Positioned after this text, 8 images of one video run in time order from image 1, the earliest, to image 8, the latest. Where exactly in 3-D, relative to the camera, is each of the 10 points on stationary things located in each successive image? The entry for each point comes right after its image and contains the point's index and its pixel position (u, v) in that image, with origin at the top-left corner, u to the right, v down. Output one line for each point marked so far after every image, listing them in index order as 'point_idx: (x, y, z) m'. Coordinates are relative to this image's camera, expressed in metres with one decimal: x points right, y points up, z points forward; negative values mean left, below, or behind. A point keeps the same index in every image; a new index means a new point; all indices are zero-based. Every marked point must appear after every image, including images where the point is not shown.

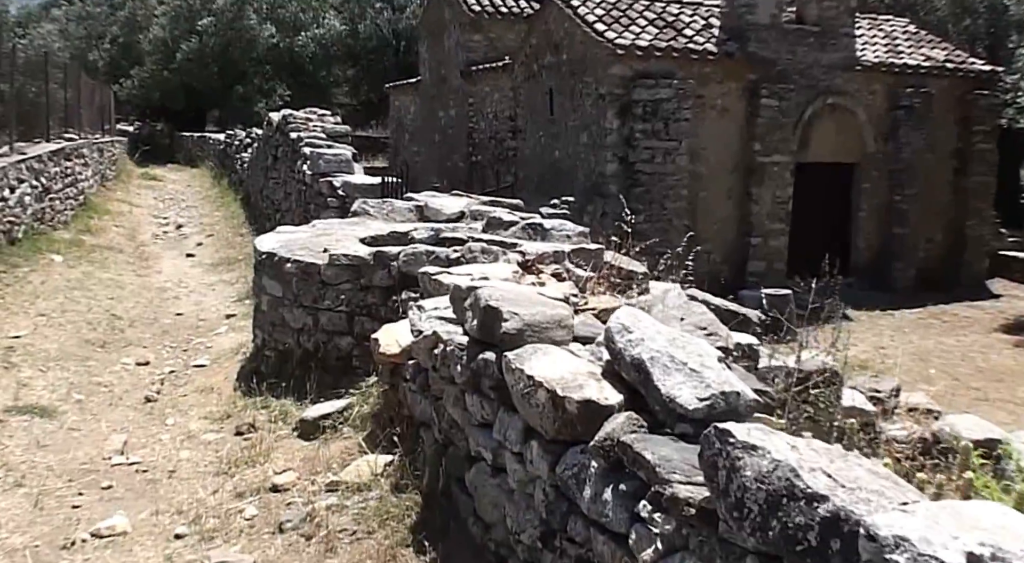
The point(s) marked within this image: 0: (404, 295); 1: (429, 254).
0: (-0.6, -0.1, +4.7) m
1: (-0.5, +0.2, +4.7) m
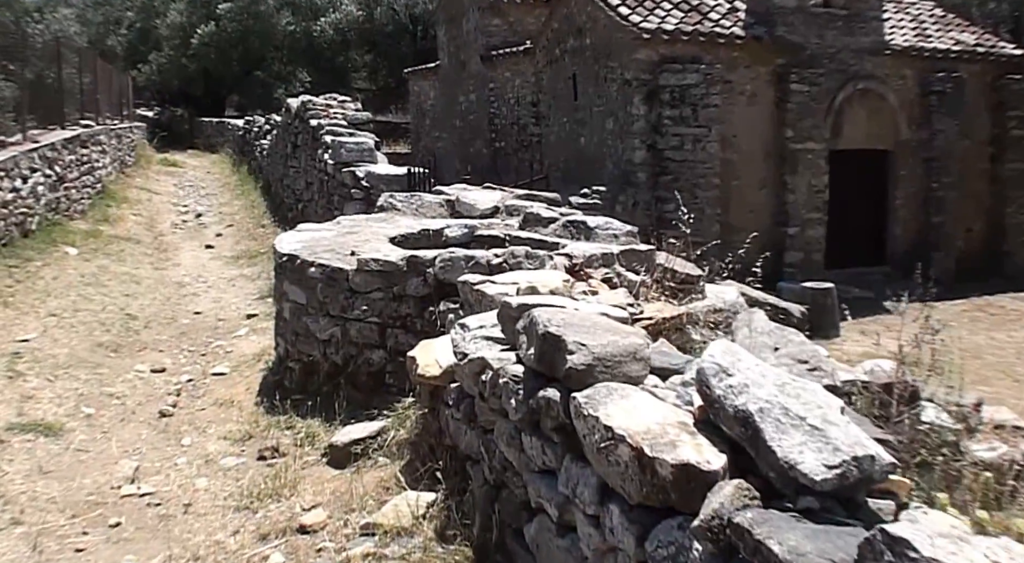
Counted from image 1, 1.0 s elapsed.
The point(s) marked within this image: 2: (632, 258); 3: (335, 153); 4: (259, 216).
0: (-0.4, -0.1, +4.2) m
1: (-0.2, +0.1, +4.2) m
2: (+0.7, +0.2, +5.3) m
3: (-2.2, +1.6, +10.6) m
4: (-4.3, +1.2, +13.9) m
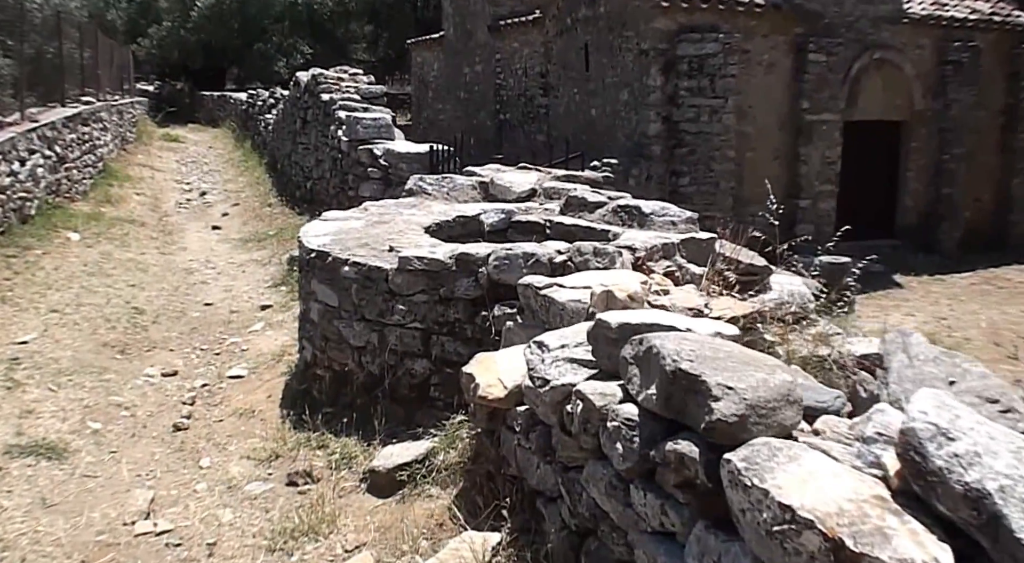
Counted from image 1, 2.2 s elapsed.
0: (-0.1, -0.1, +3.7) m
1: (+0.1, +0.1, +3.7) m
2: (+1.0, +0.2, +4.7) m
3: (-1.9, +1.8, +10.0) m
4: (-4.0, +1.4, +13.4) m
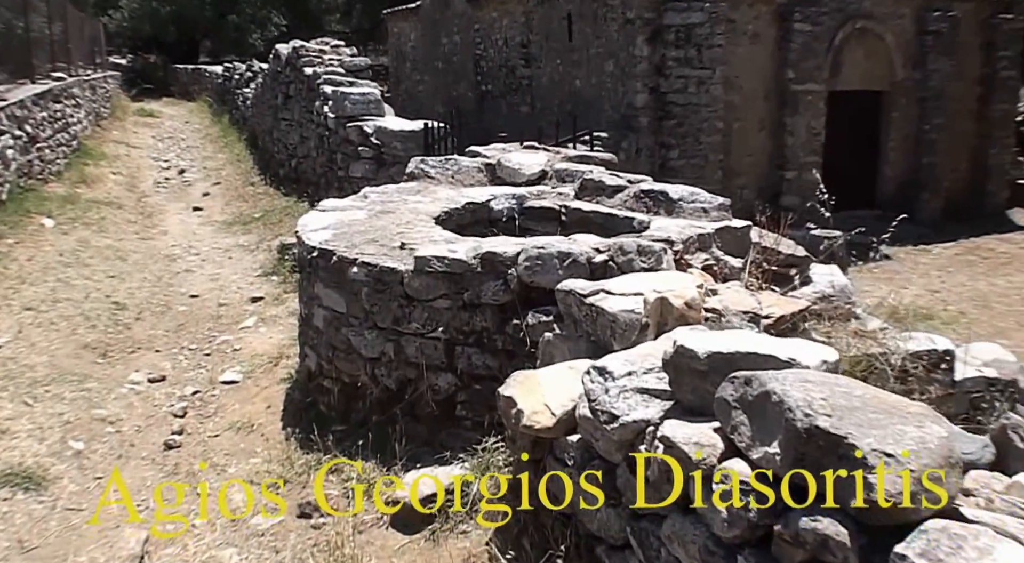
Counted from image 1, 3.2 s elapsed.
0: (+0.1, -0.1, +3.3) m
1: (+0.2, +0.1, +3.3) m
2: (+1.1, +0.2, +4.3) m
3: (-2.0, +2.0, +9.5) m
4: (-4.0, +1.7, +12.8) m
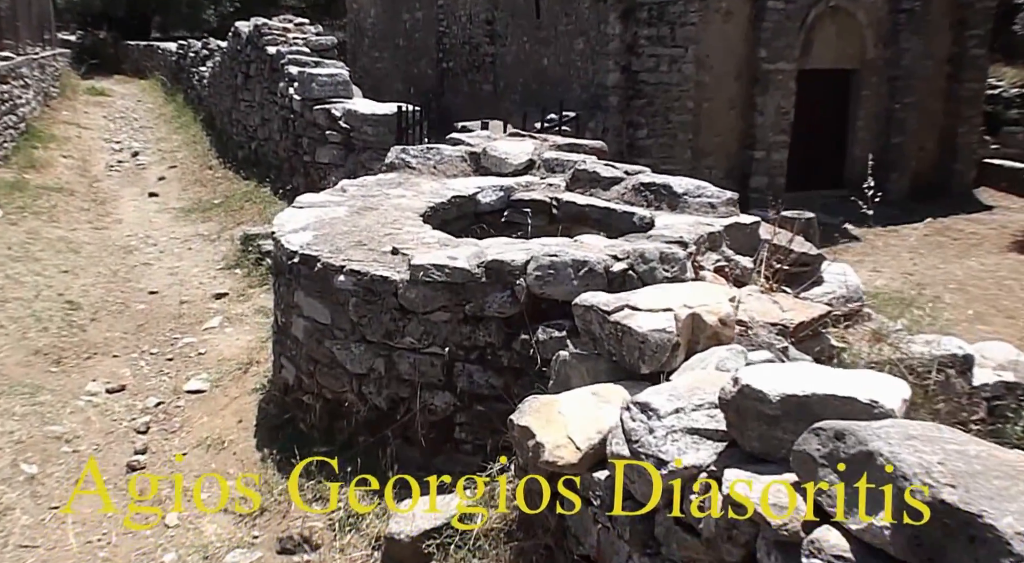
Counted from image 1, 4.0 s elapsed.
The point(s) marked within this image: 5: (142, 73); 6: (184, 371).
0: (+0.1, -0.2, +3.0) m
1: (+0.2, +0.1, +3.0) m
2: (+1.1, +0.2, +4.1) m
3: (-2.2, +2.1, +9.0) m
4: (-4.5, +1.8, +12.2) m
5: (-8.5, +4.8, +19.5) m
6: (-2.0, -0.5, +5.1) m
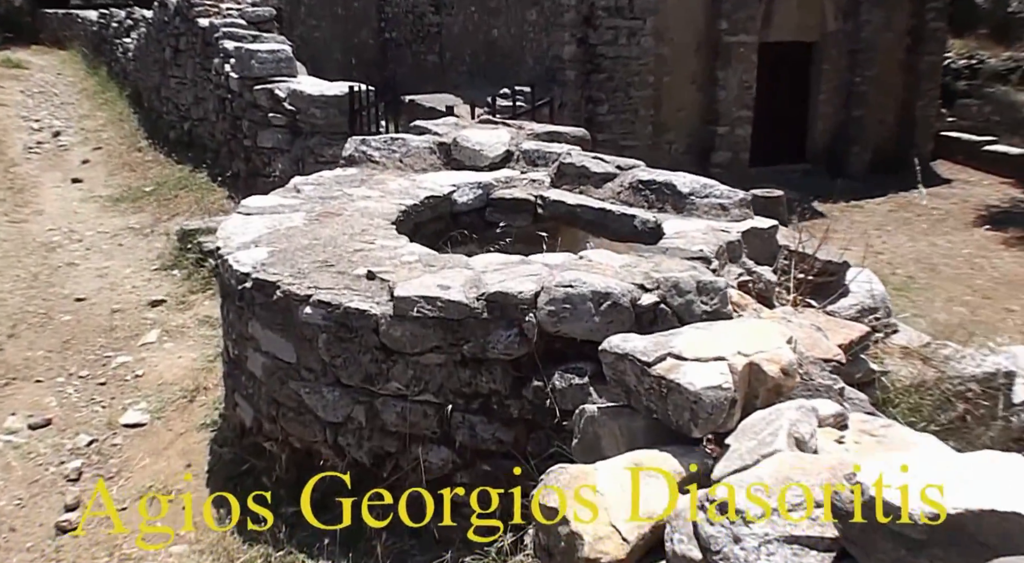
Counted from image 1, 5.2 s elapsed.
0: (+0.1, -0.3, +2.5) m
1: (+0.3, -0.1, +2.5) m
2: (+1.0, +0.2, +3.6) m
3: (-2.6, +2.1, +8.2) m
4: (-5.1, +2.0, +11.4) m
5: (-9.6, +5.1, +18.2) m
6: (-2.1, -0.6, +4.5) m
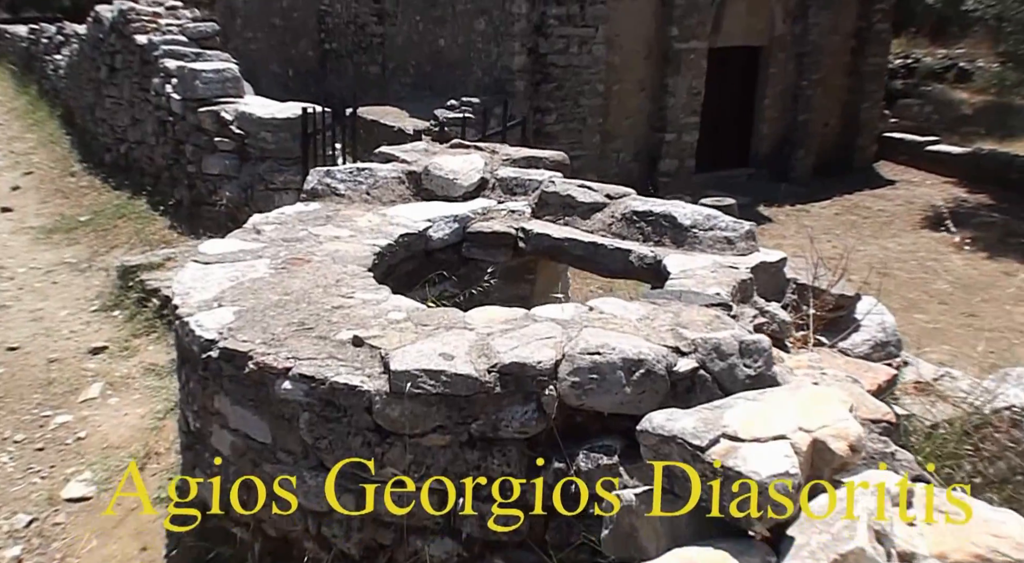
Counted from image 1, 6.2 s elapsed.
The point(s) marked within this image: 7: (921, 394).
0: (+0.2, -0.5, +2.2) m
1: (+0.3, -0.2, +2.2) m
2: (+1.0, 0.0, +3.4) m
3: (-3.0, +1.8, +7.8) m
4: (-5.6, +1.5, +10.7) m
5: (-10.7, +4.4, +17.2) m
6: (-2.1, -0.9, +4.0) m
7: (+1.6, -0.4, +3.2) m
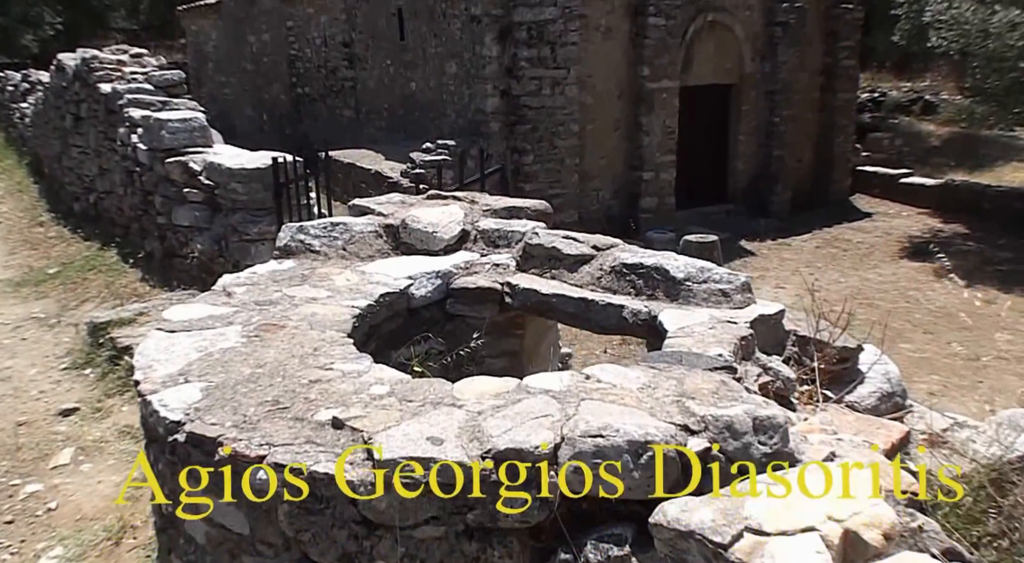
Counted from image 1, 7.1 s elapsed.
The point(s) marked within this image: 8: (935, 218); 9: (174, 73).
0: (+0.2, -0.6, +2.0) m
1: (+0.3, -0.4, +2.0) m
2: (+1.0, -0.2, +3.2) m
3: (-3.2, +1.3, +7.6) m
4: (-5.9, +0.8, +10.4) m
5: (-11.3, +3.3, +16.9) m
6: (-2.2, -1.2, +3.7) m
7: (+1.6, -0.6, +3.1) m
8: (+6.4, +1.0, +12.6) m
9: (-3.7, +2.3, +9.2) m
